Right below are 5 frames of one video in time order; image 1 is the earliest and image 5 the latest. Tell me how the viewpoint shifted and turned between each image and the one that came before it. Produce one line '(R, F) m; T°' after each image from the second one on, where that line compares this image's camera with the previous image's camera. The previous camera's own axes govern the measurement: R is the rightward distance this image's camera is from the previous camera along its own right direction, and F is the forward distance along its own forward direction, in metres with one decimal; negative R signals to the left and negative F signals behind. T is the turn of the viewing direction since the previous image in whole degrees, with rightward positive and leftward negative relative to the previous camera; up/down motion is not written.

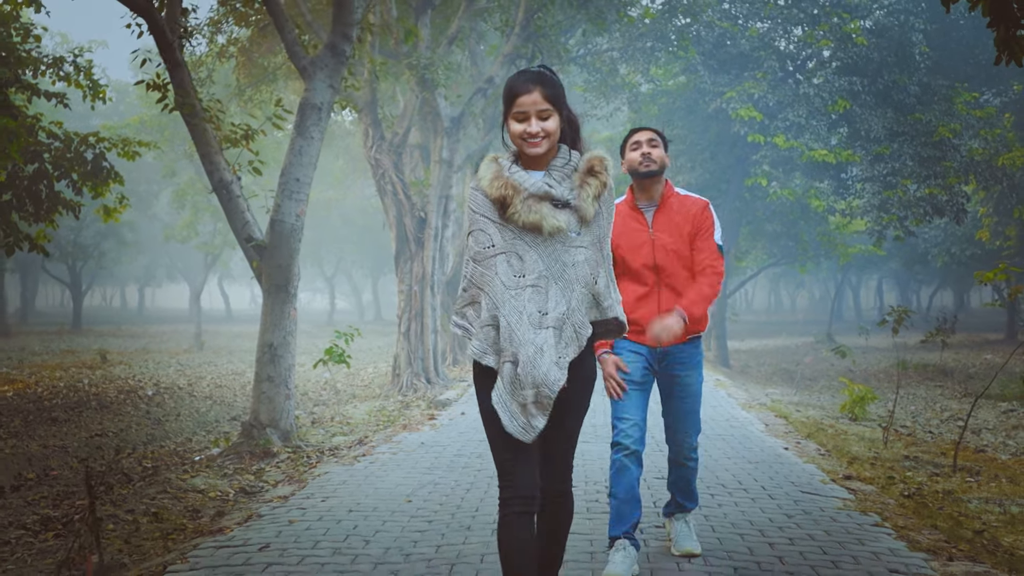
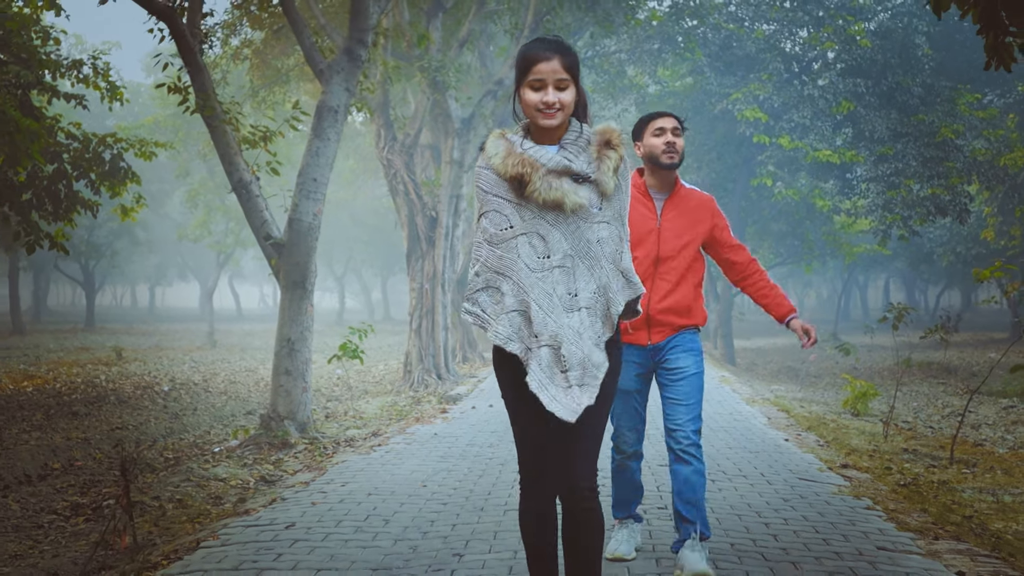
(0.0, -0.3) m; -1°
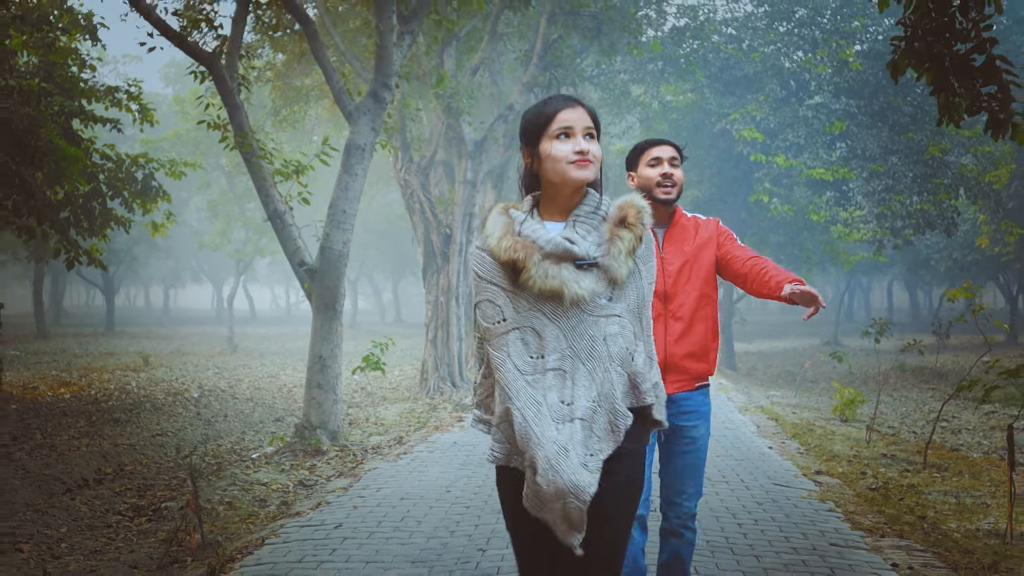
(0.0, -0.8) m; -1°
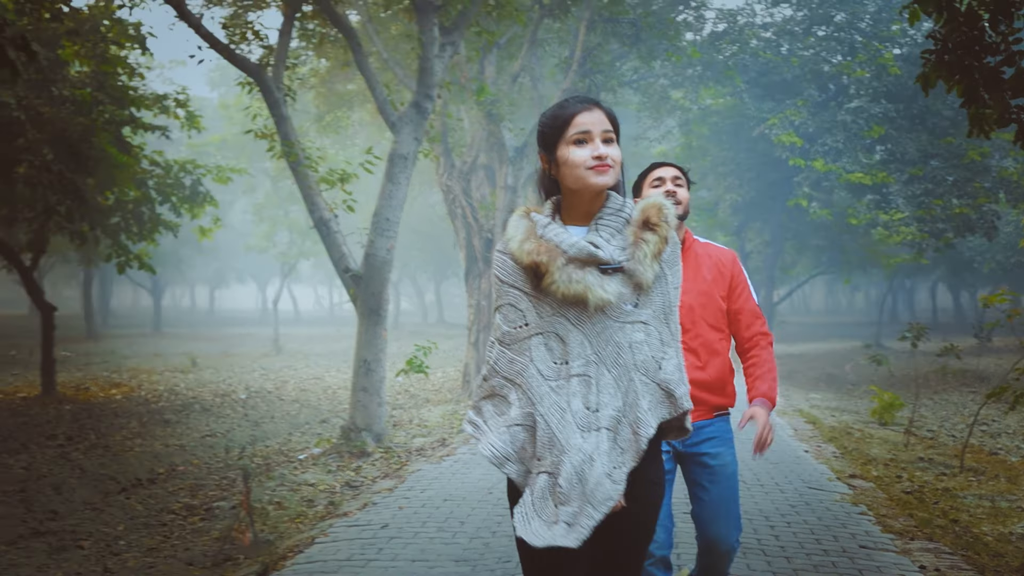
(0.0, -0.2) m; -3°
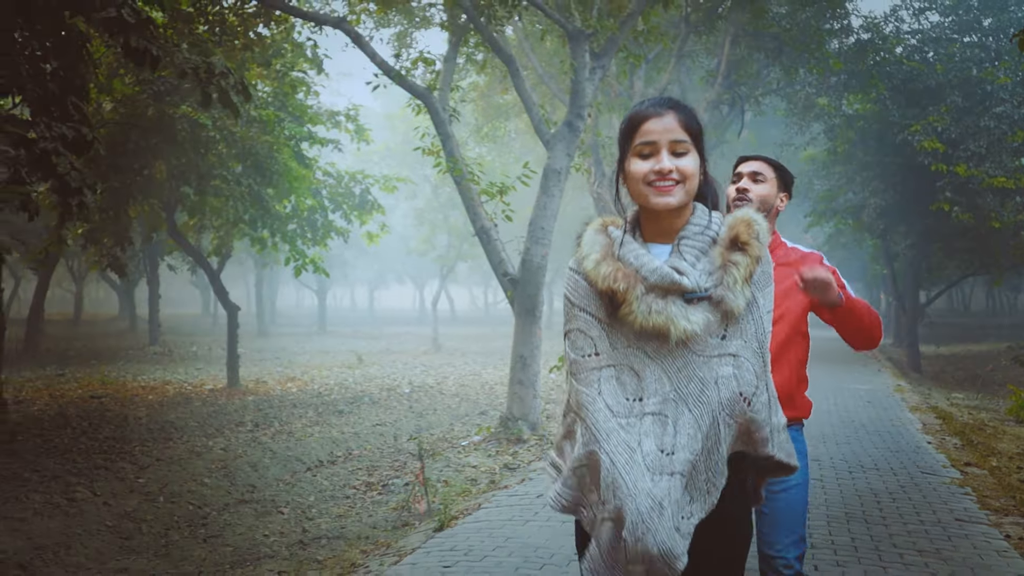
(+0.1, -1.1) m; -10°
